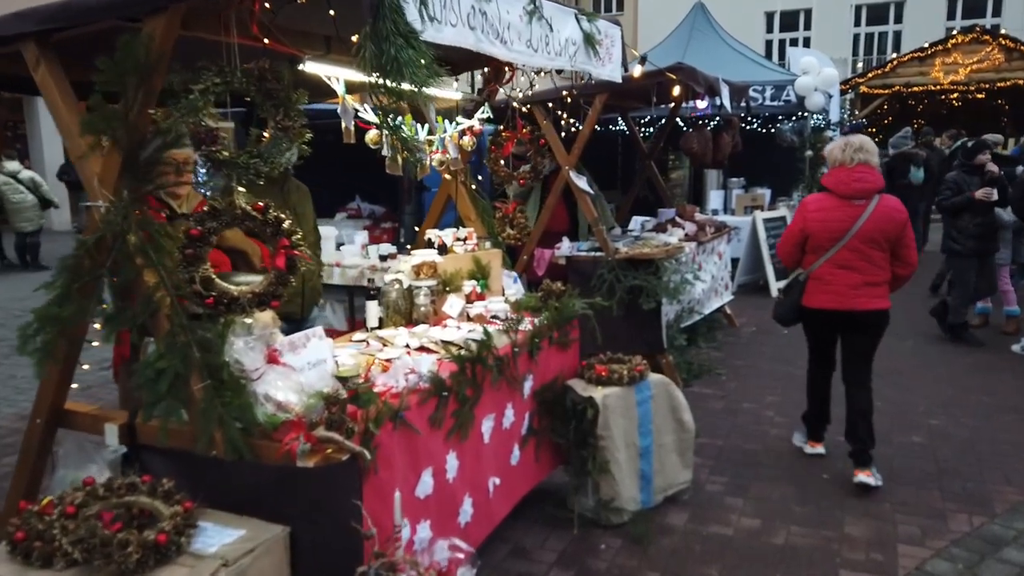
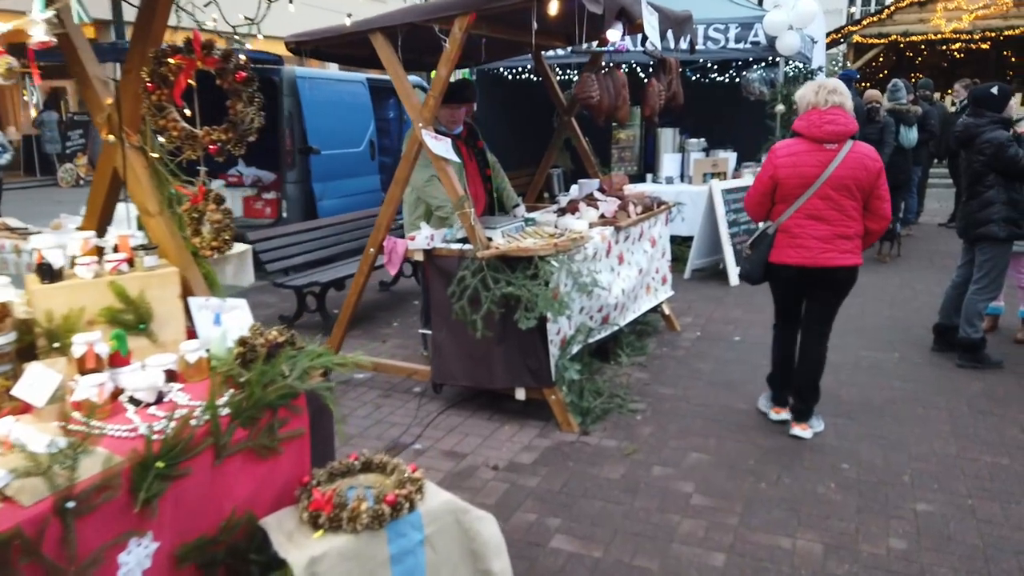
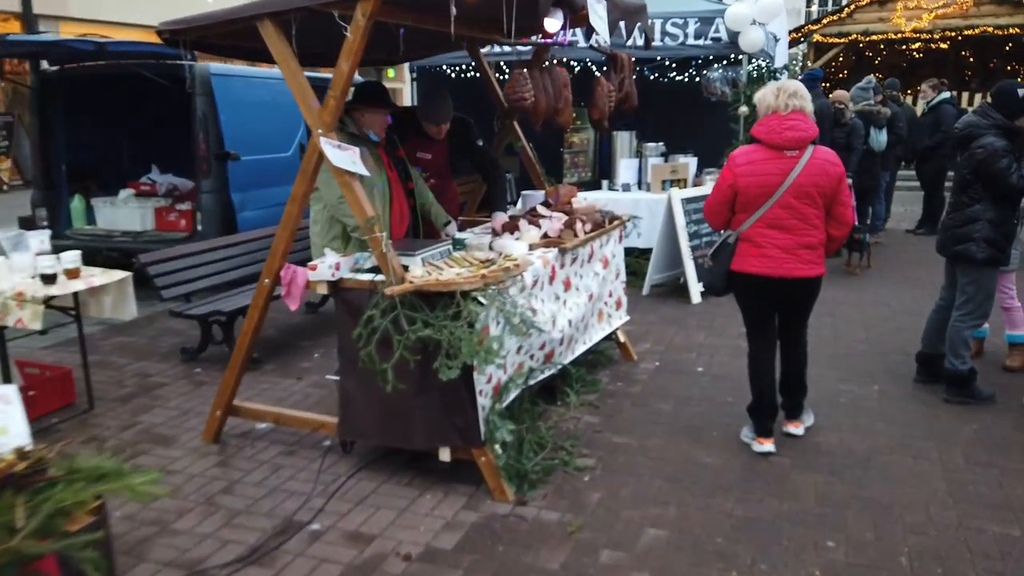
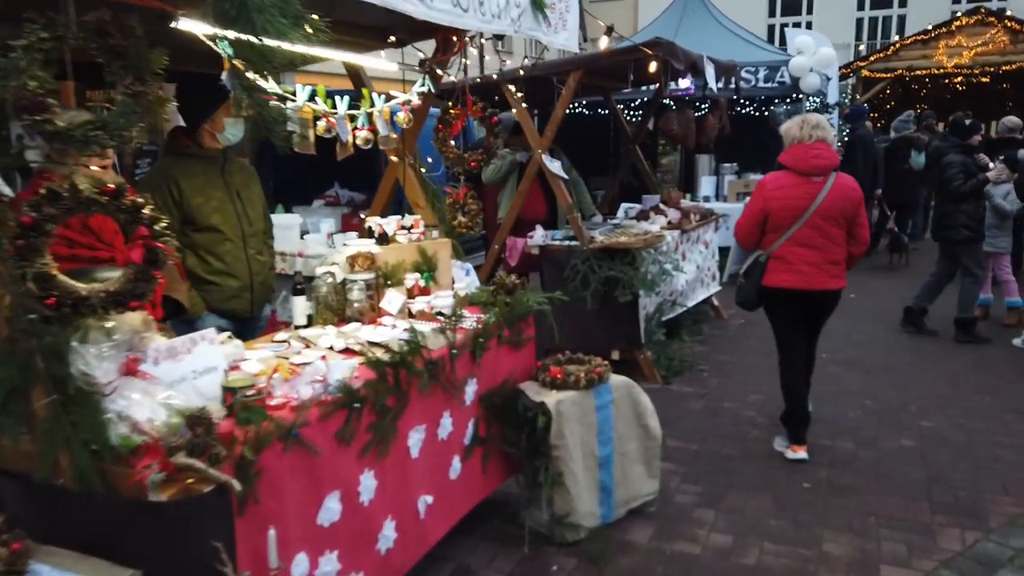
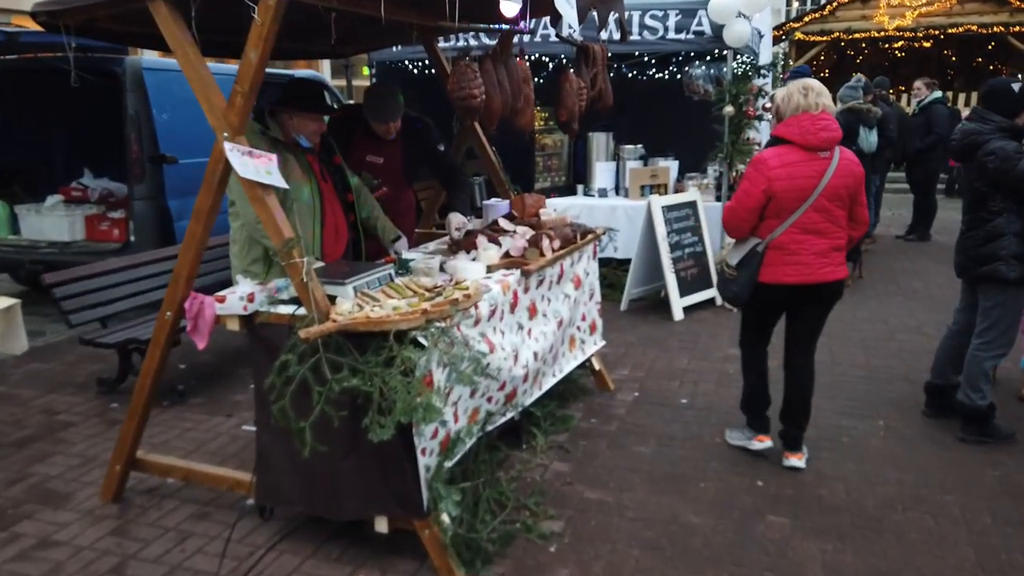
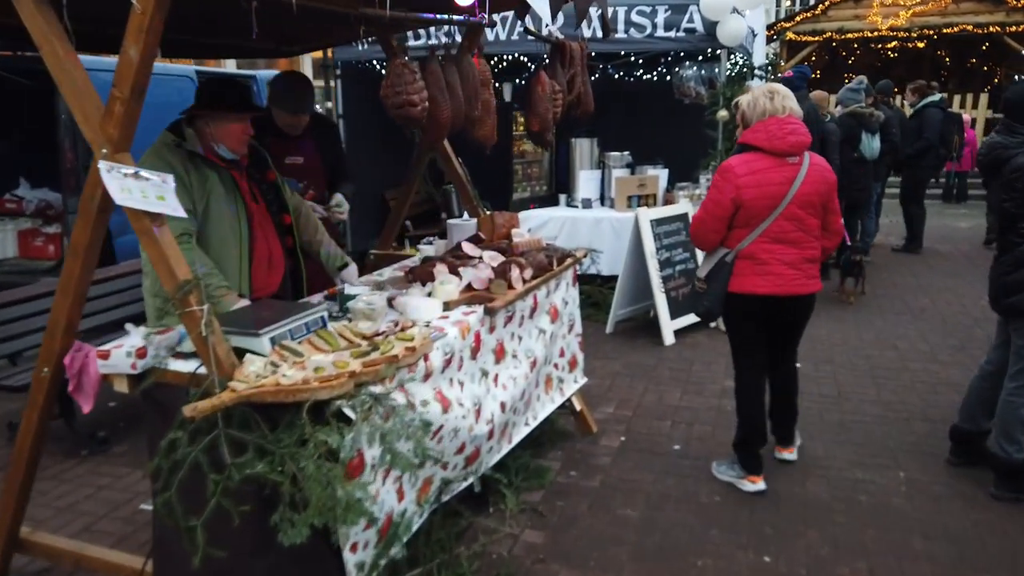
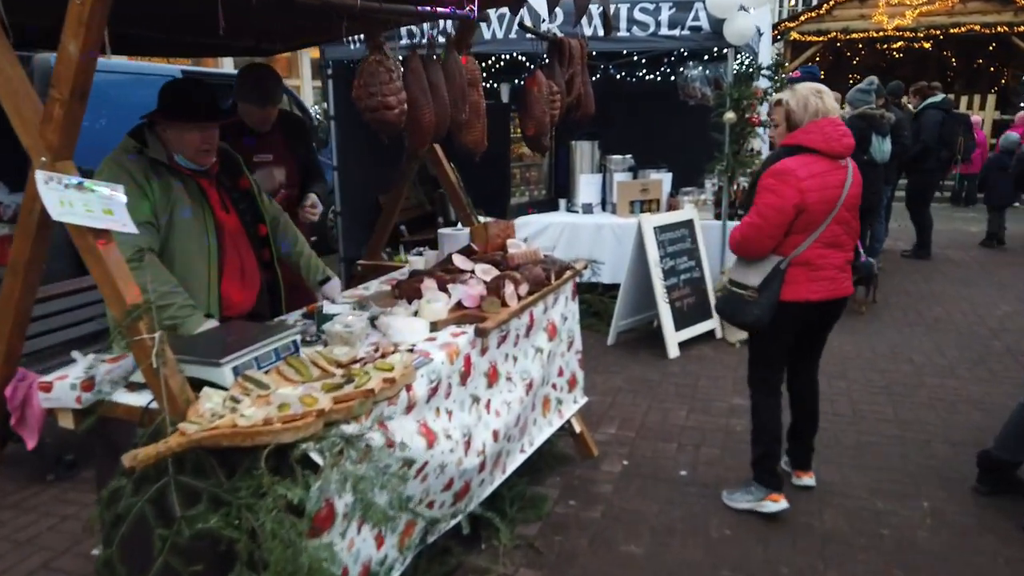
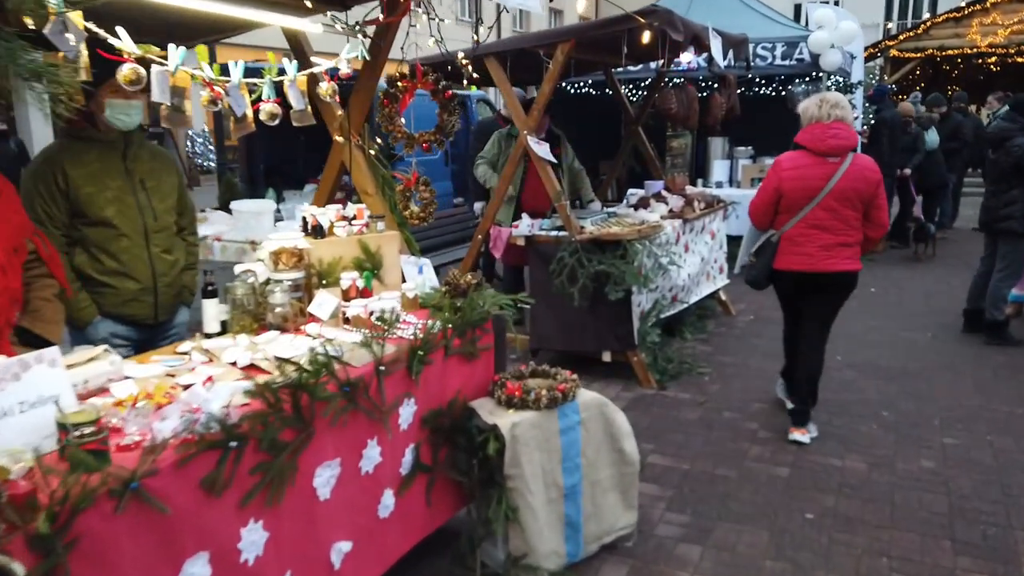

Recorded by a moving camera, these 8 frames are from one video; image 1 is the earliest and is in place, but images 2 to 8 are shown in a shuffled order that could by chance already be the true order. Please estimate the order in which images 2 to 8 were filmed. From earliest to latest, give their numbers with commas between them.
4, 8, 2, 3, 5, 6, 7
